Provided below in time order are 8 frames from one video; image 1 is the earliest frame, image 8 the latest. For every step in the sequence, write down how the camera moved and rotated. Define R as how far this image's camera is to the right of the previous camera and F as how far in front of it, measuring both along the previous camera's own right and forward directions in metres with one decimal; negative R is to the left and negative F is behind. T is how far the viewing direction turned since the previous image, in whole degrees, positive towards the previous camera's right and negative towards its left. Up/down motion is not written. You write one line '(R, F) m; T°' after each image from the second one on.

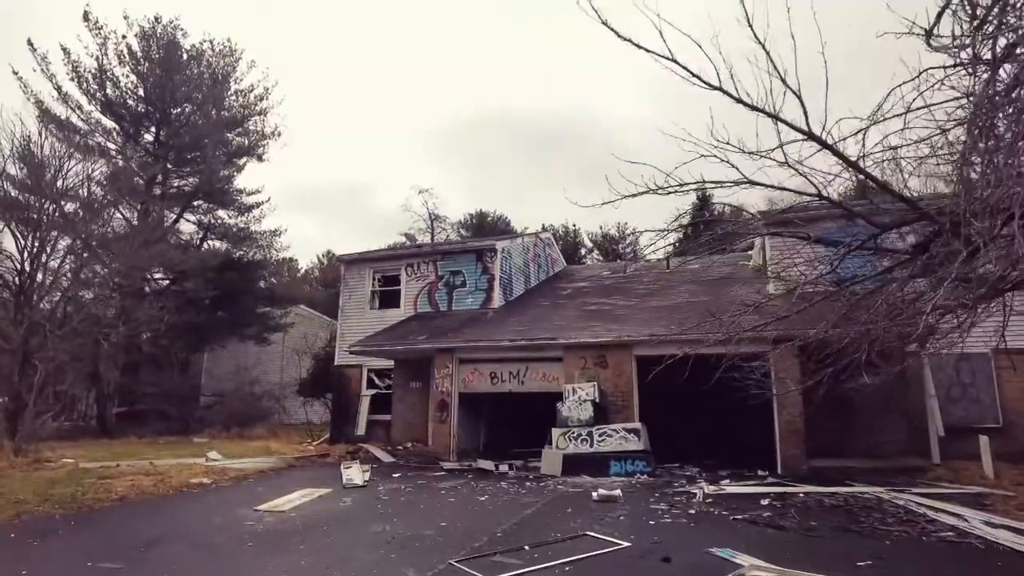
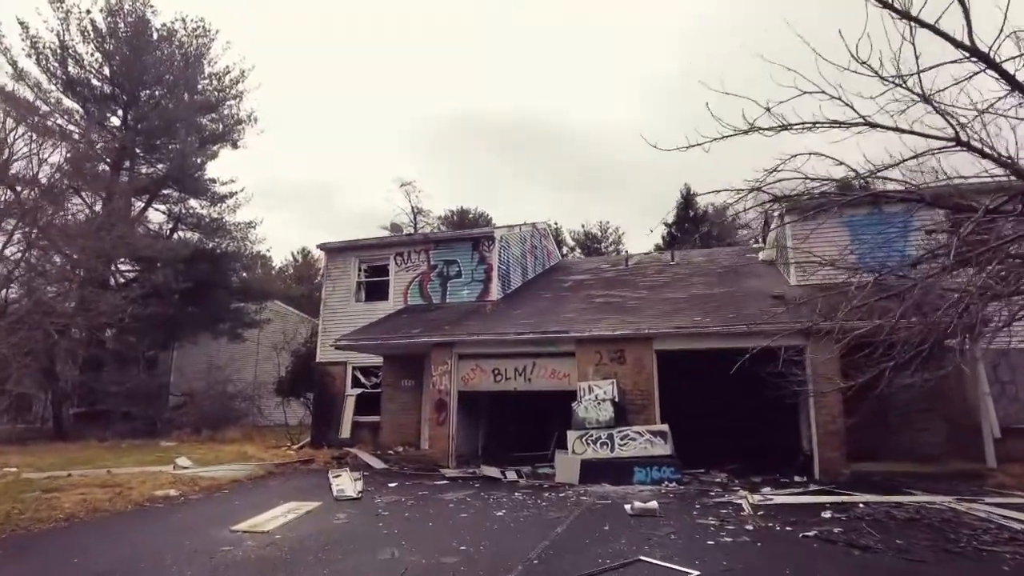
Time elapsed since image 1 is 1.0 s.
(-0.5, +1.2) m; +2°
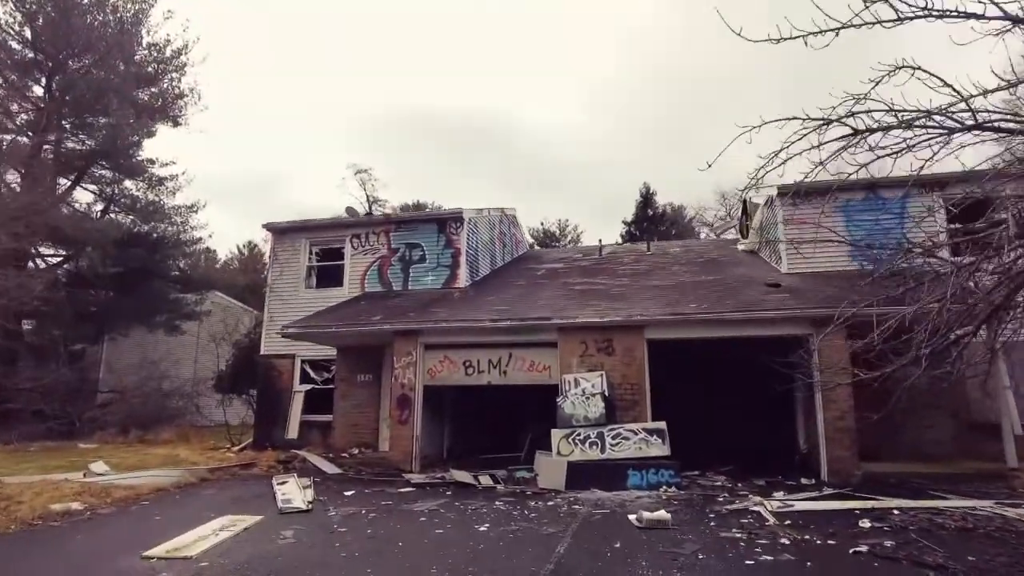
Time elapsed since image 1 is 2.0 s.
(-0.3, +1.3) m; +4°
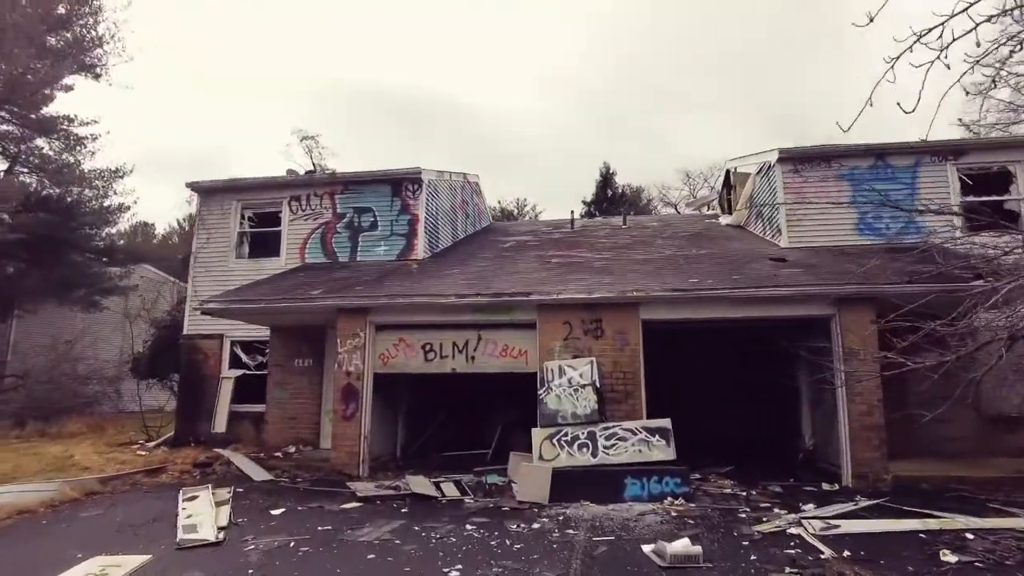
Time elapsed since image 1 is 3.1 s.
(-0.2, +1.7) m; +4°
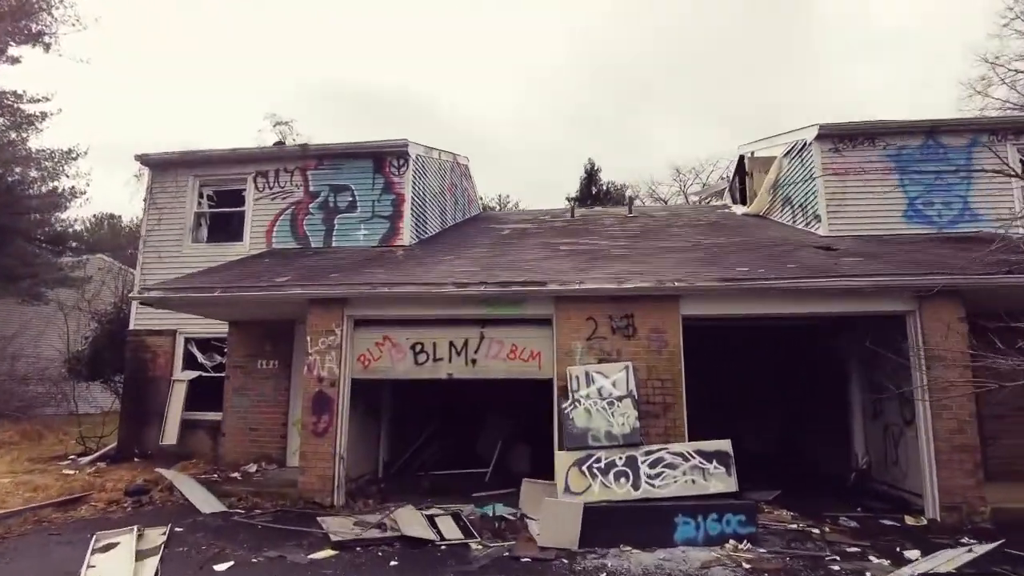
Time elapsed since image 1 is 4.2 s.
(-0.4, +1.5) m; +2°
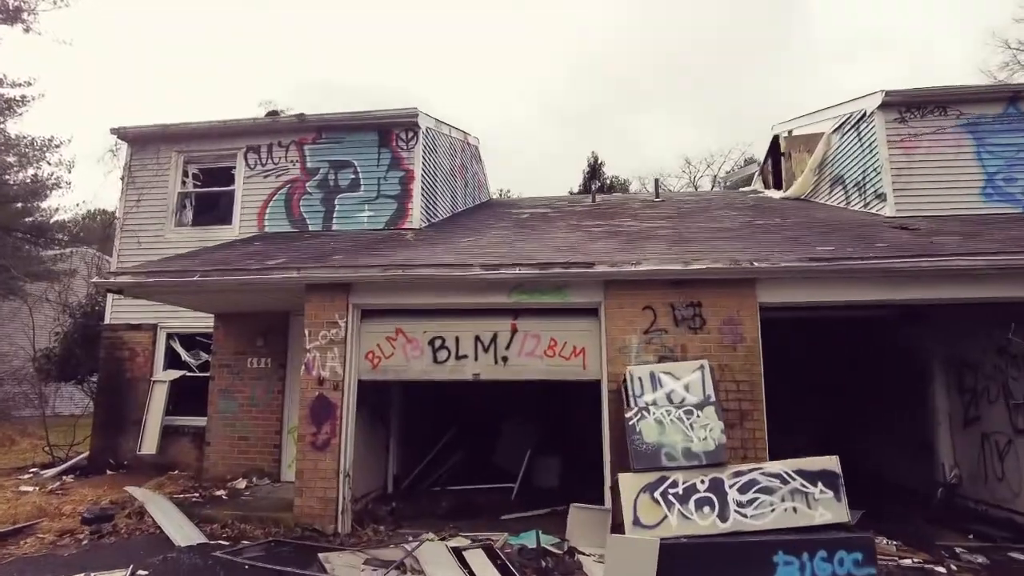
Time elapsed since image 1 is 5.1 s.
(-0.4, +1.2) m; 0°
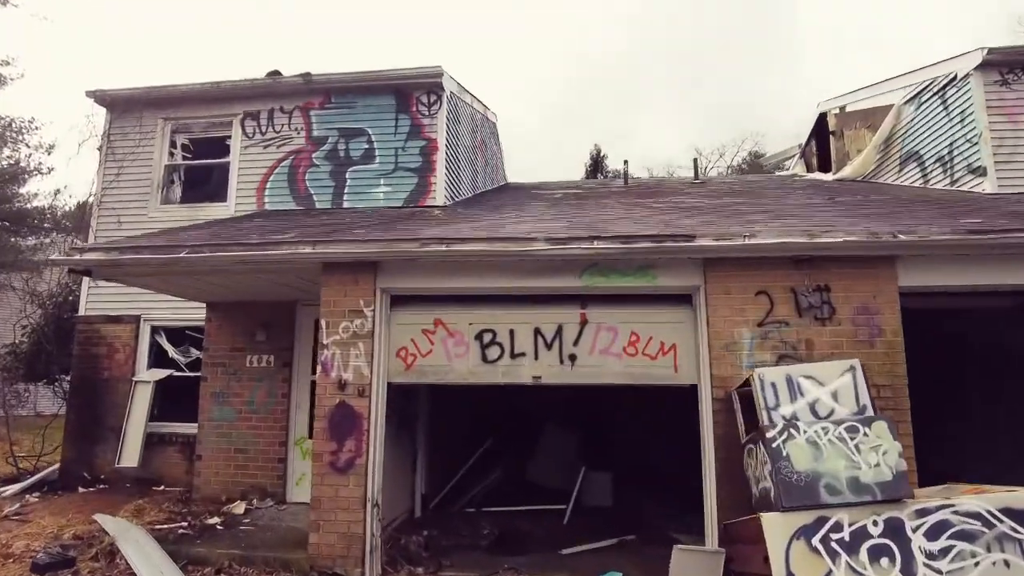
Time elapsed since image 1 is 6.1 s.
(-0.6, +1.2) m; +1°
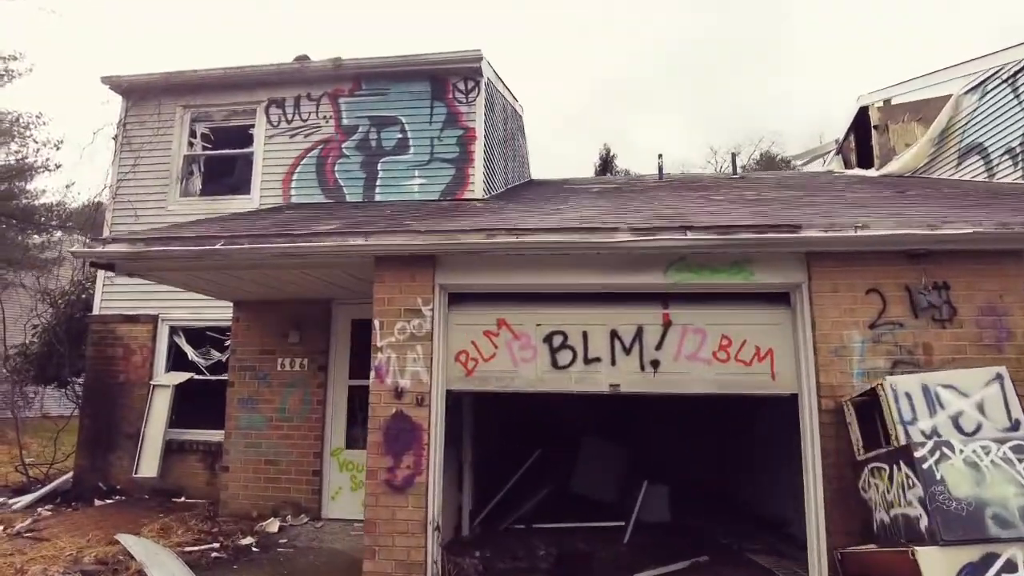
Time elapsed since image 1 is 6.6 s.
(-0.5, +0.5) m; 0°
